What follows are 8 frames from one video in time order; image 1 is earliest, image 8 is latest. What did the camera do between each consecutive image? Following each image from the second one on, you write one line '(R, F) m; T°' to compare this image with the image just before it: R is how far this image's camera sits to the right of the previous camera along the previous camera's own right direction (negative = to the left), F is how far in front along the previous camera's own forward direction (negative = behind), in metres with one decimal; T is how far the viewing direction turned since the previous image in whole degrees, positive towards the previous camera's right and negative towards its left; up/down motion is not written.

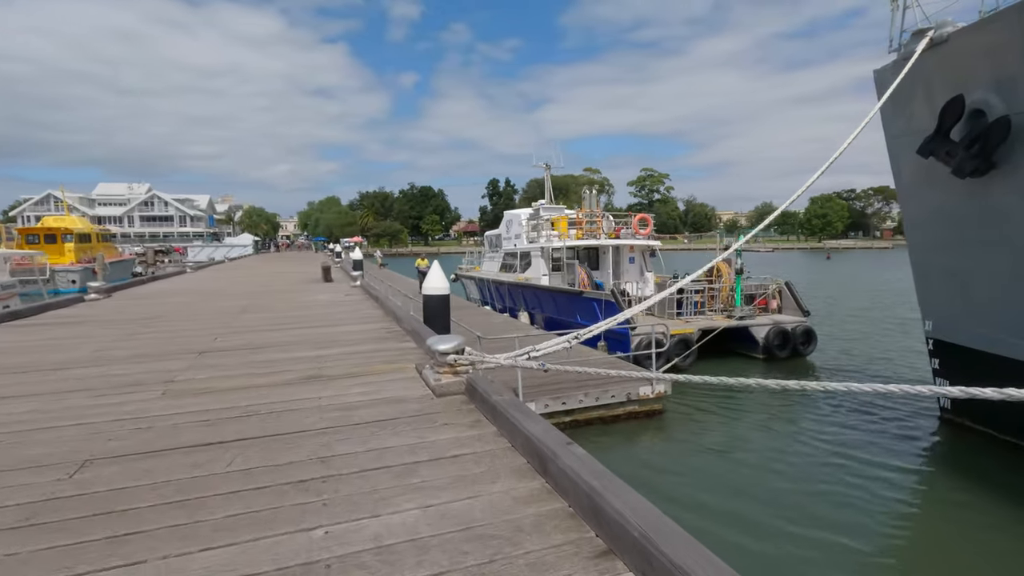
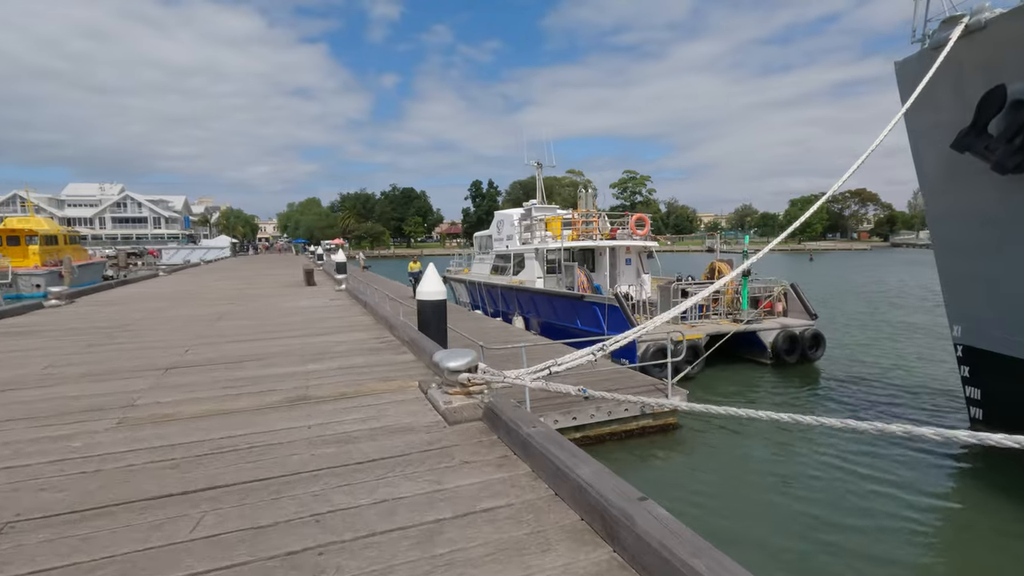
(-0.3, +0.6) m; +2°
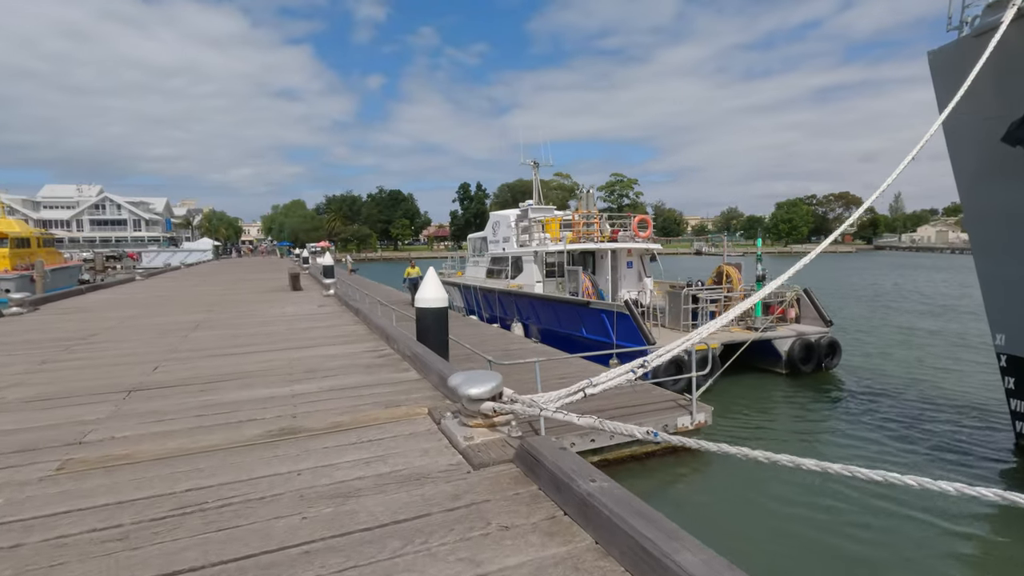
(-0.3, +0.6) m; +1°
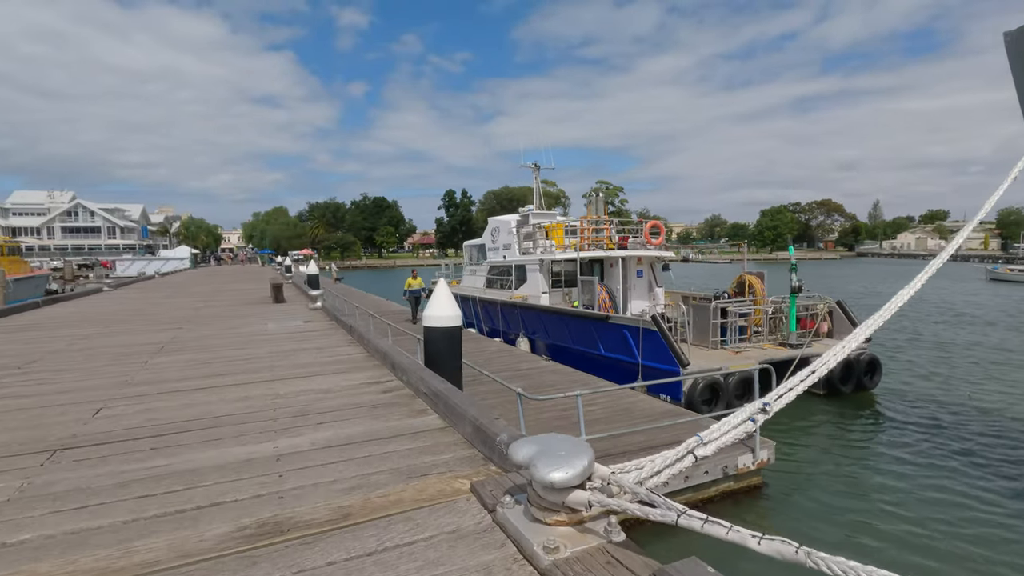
(-0.4, +1.0) m; +2°
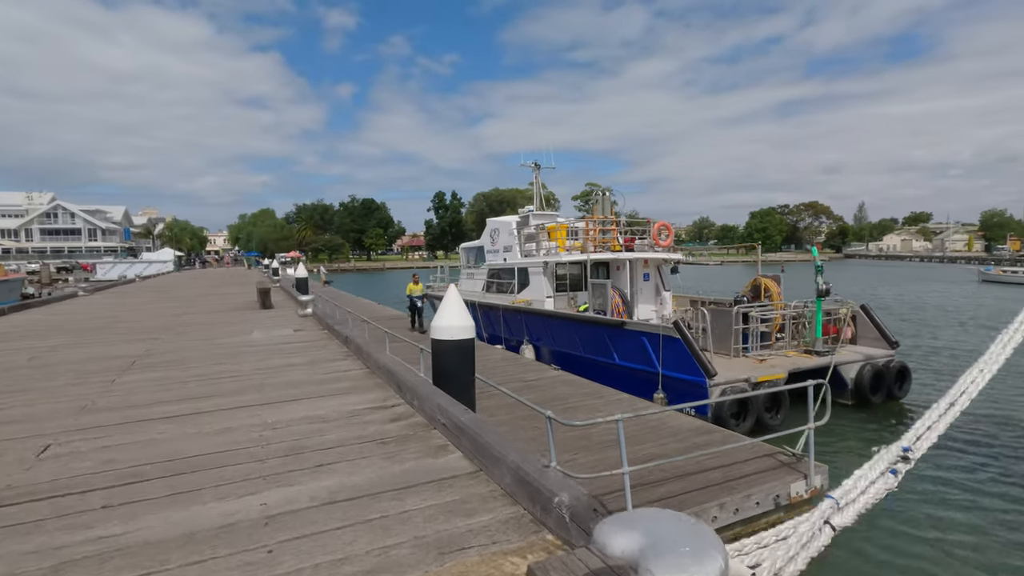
(-0.3, +0.6) m; +1°
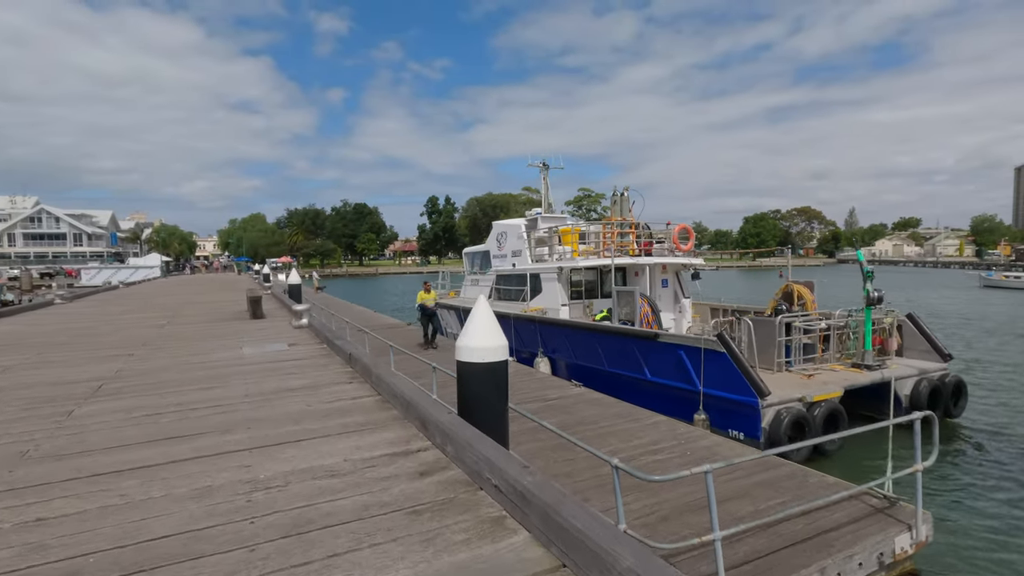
(-0.4, +0.8) m; +1°
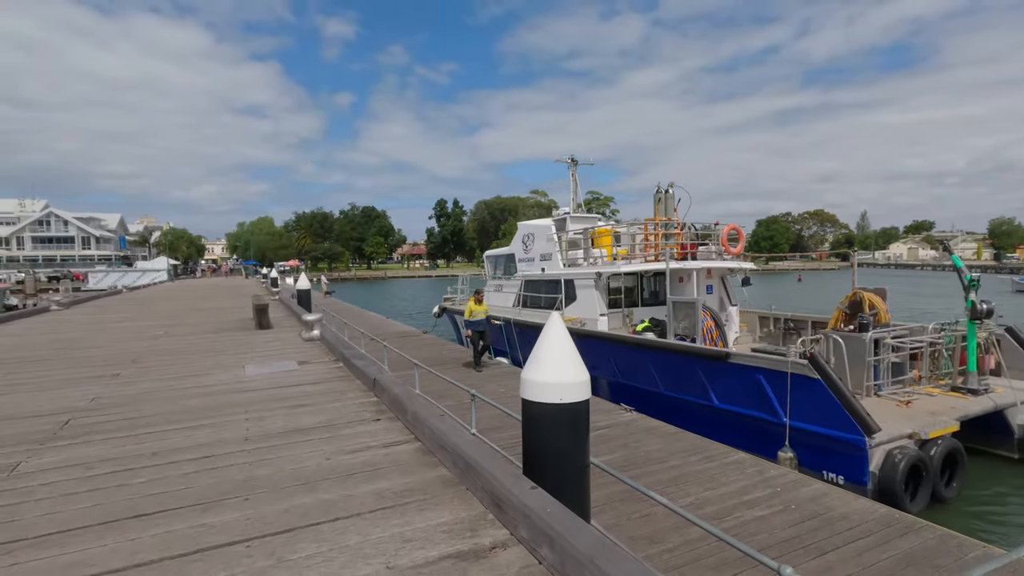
(-0.5, +1.0) m; -1°
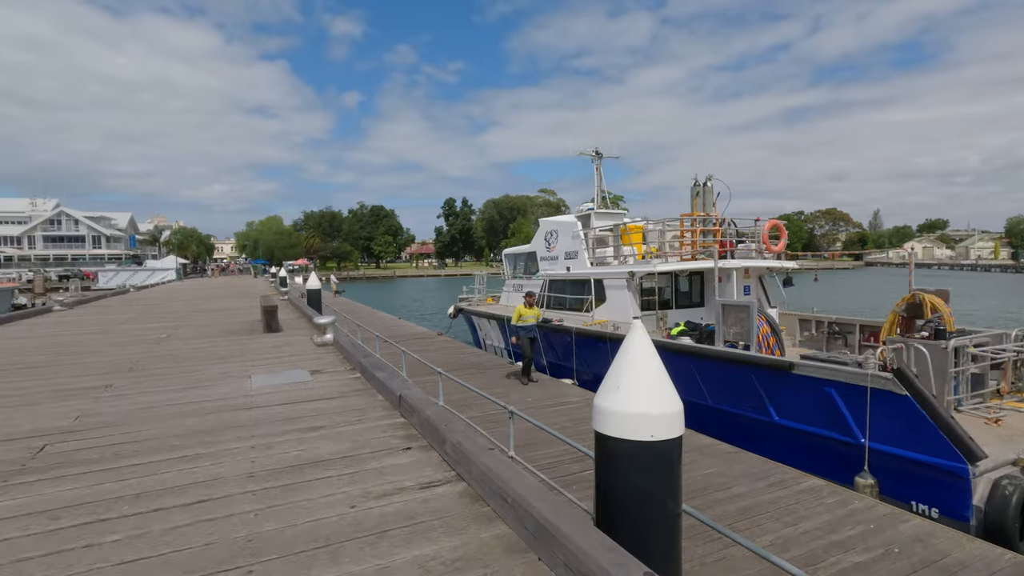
(-0.3, +0.7) m; -1°
